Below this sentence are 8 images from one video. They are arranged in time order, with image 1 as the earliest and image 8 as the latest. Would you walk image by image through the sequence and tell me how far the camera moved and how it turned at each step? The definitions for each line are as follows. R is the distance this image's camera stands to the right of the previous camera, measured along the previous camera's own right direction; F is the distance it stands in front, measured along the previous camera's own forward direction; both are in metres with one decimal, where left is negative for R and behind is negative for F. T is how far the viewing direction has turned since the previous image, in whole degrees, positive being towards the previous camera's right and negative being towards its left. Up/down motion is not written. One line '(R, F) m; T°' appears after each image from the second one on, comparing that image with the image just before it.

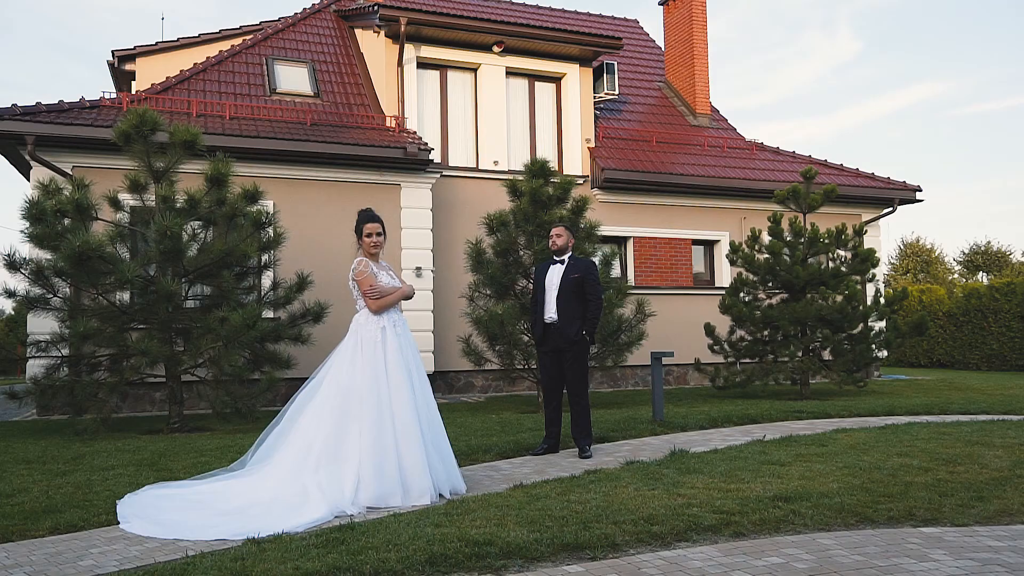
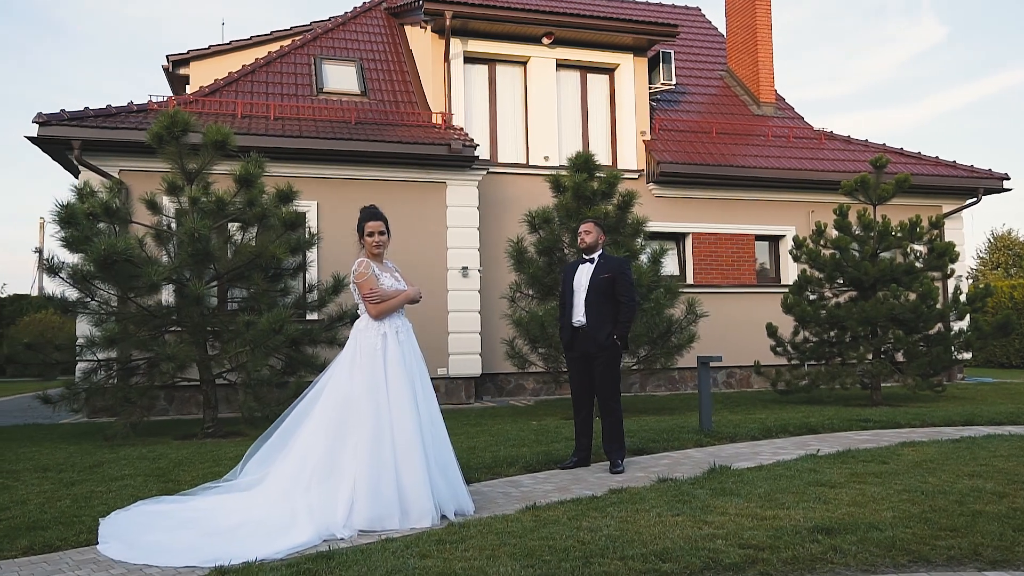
(+0.3, +0.5) m; -5°
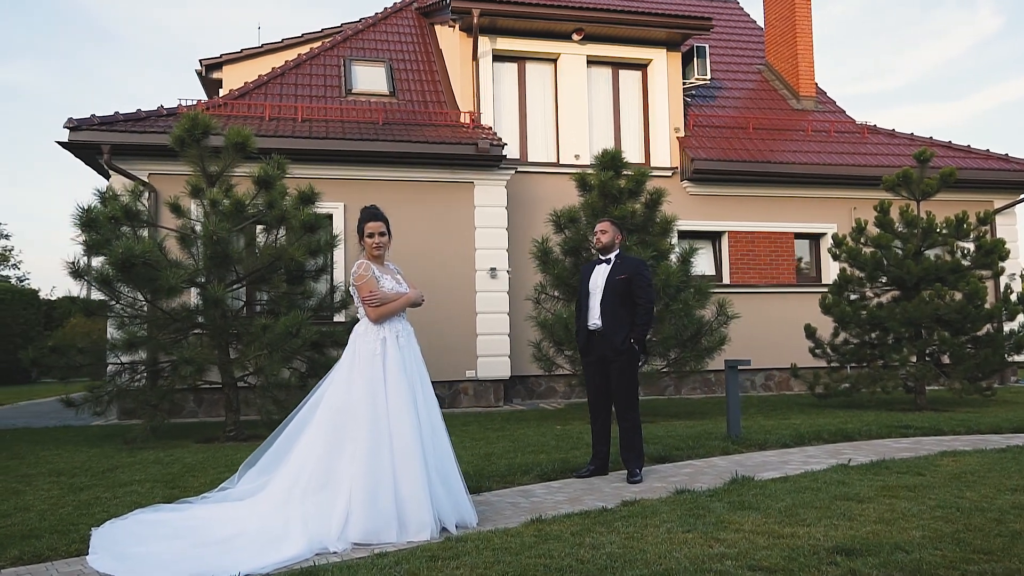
(+0.2, +0.2) m; -3°
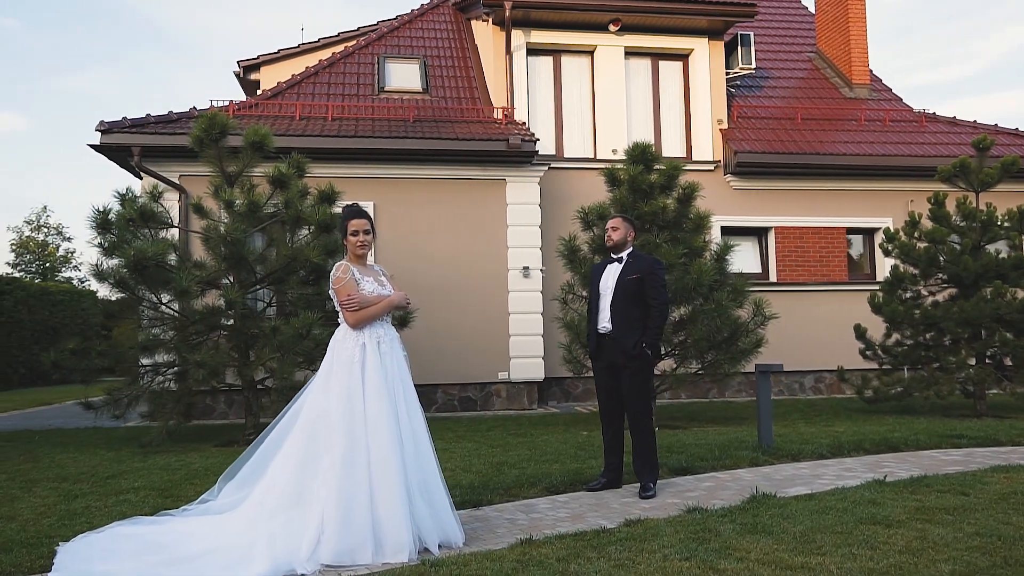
(+0.4, +0.3) m; -4°
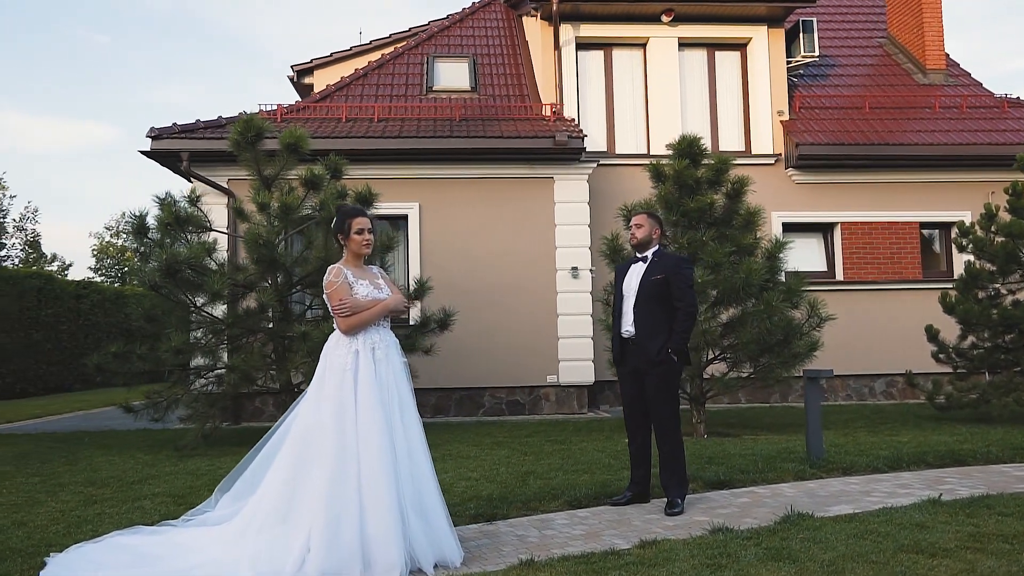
(+0.4, +0.3) m; -5°
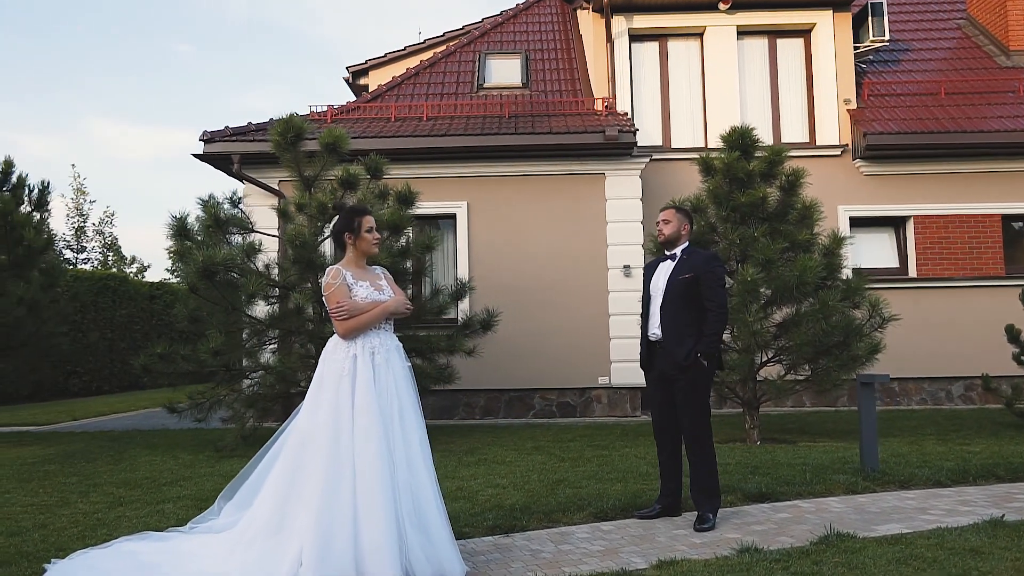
(+0.3, +0.3) m; -5°
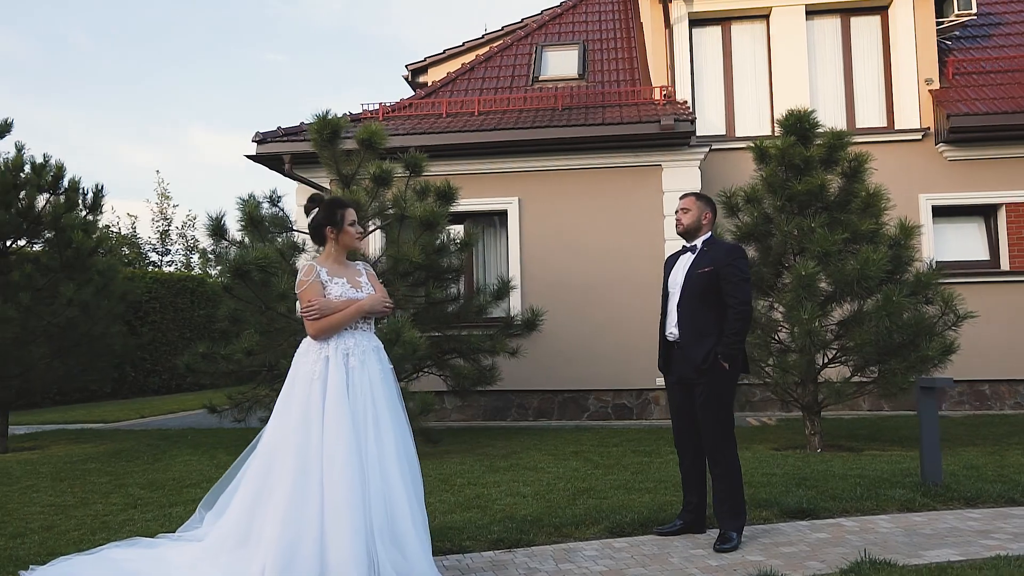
(+0.4, +0.4) m; -6°
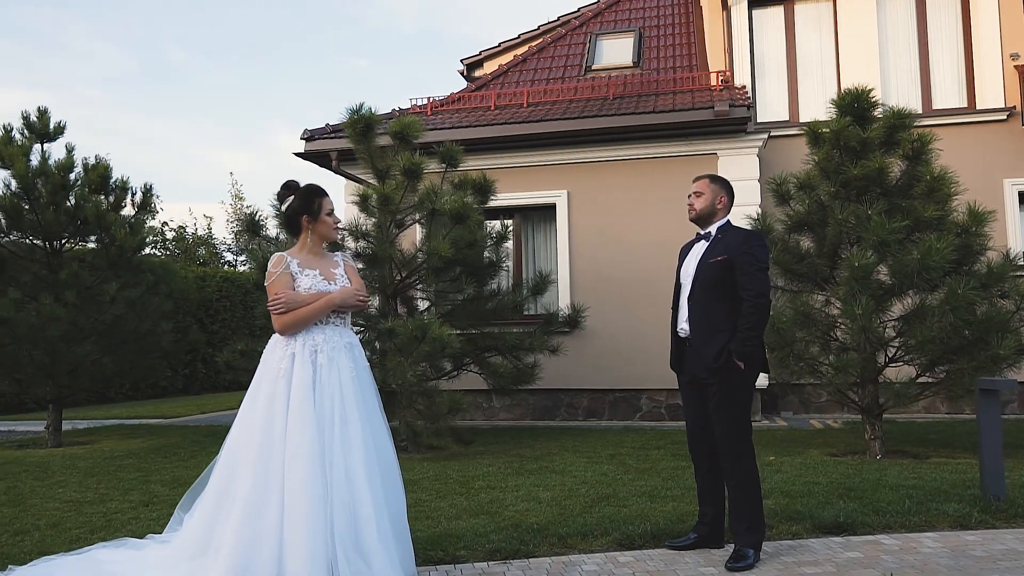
(+0.4, +0.3) m; -6°
